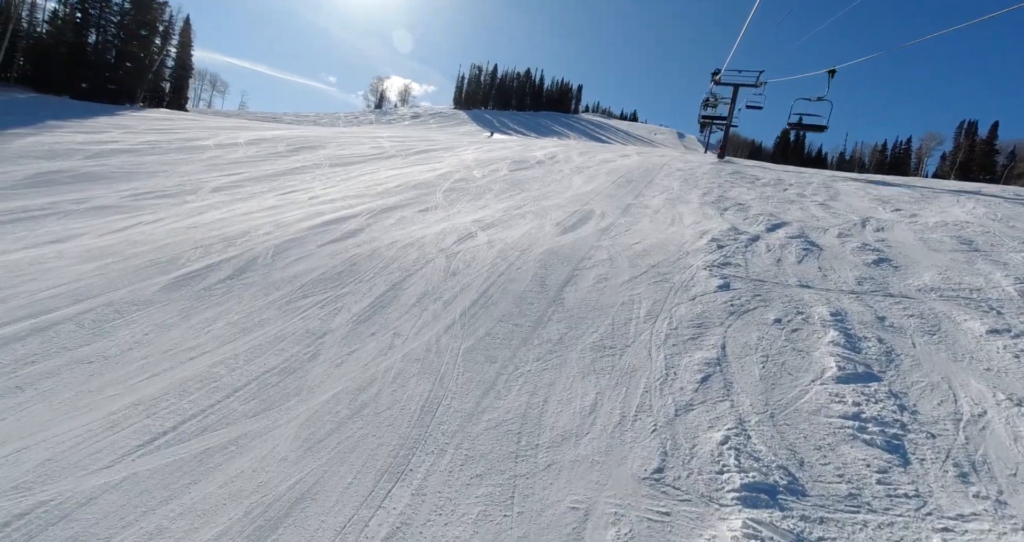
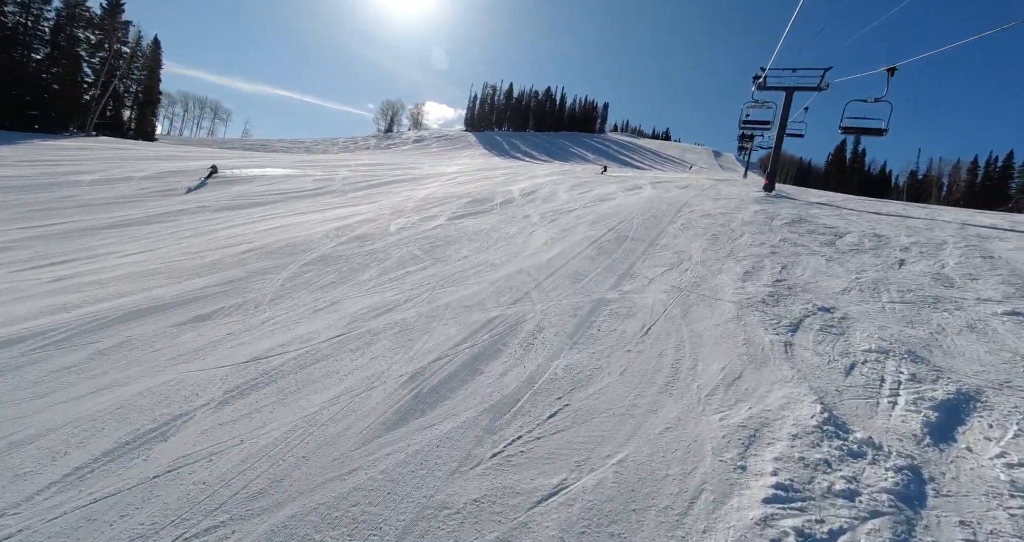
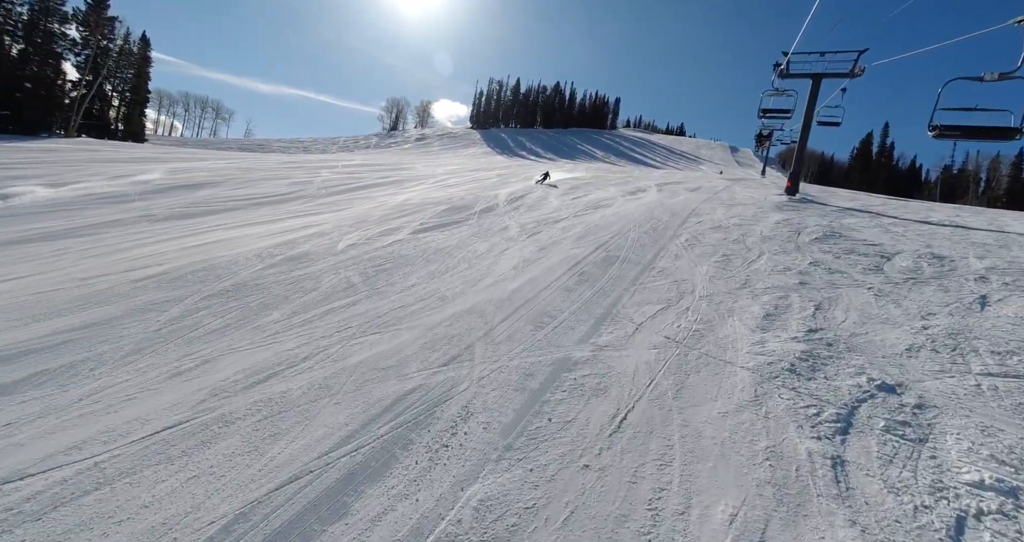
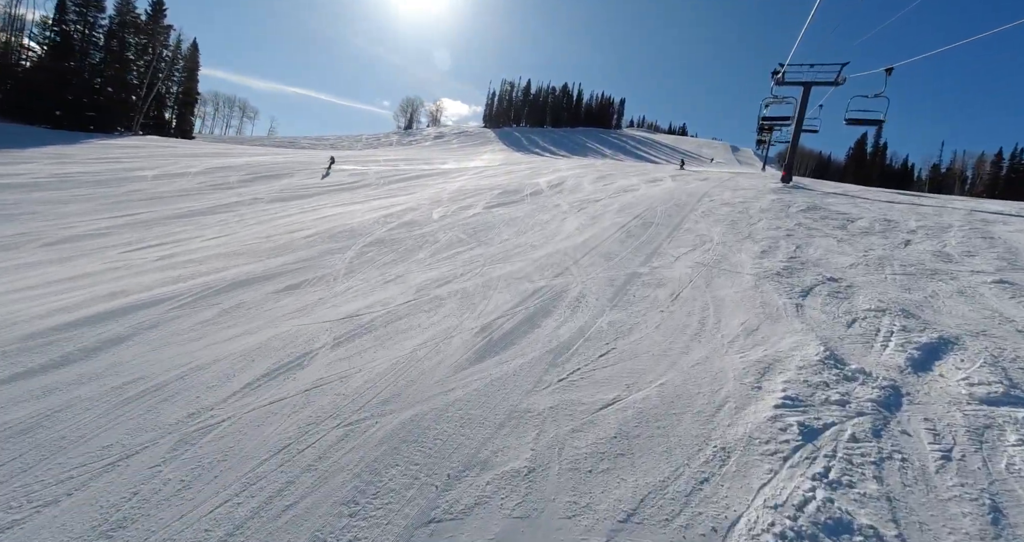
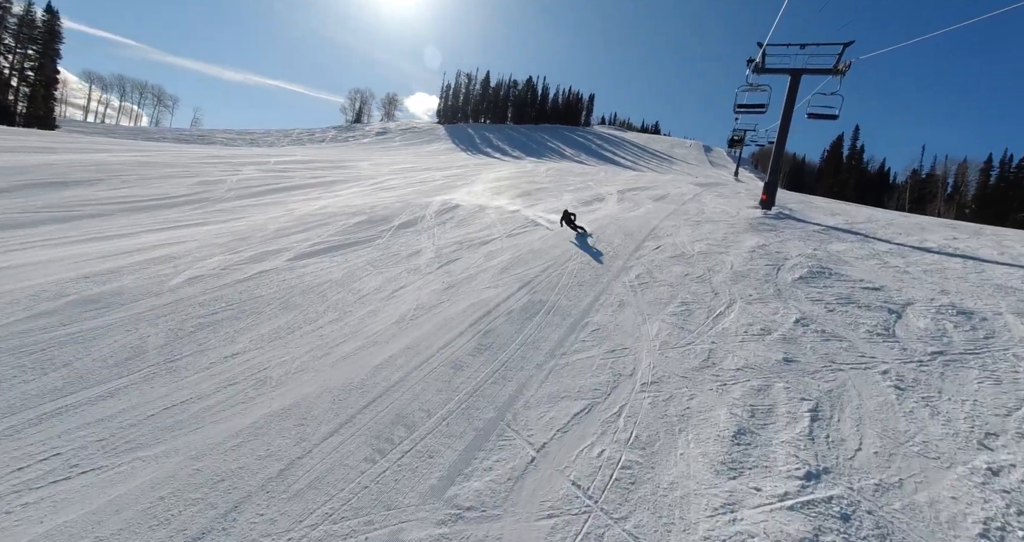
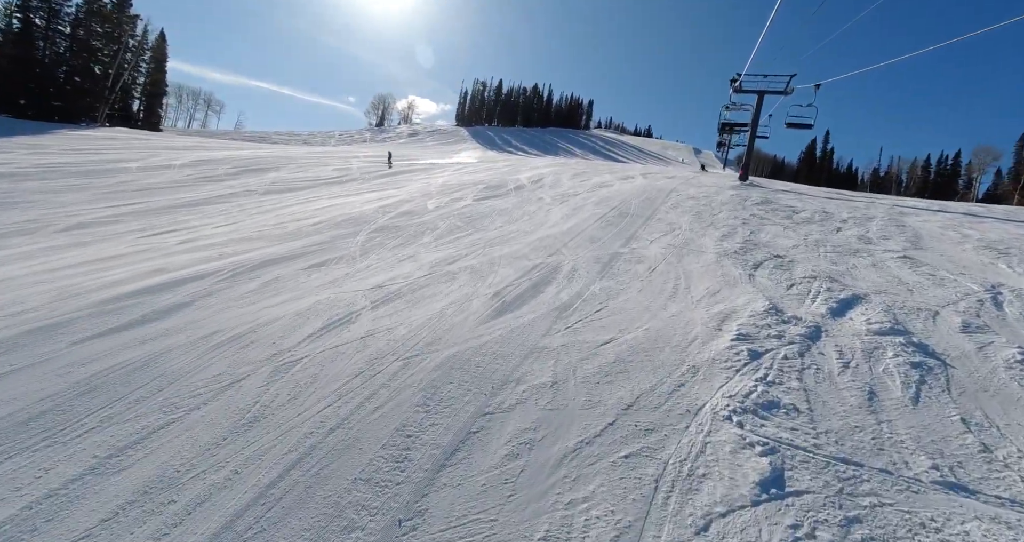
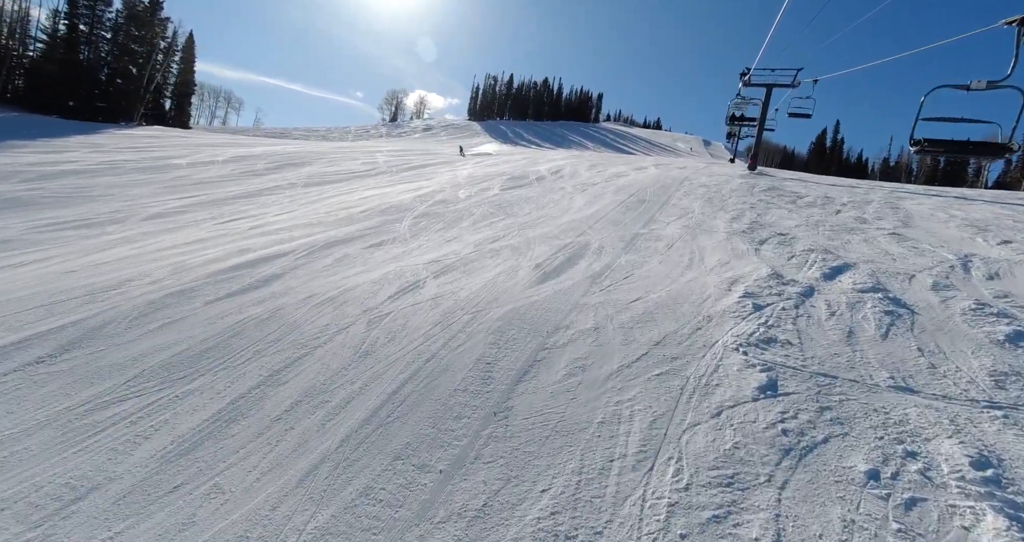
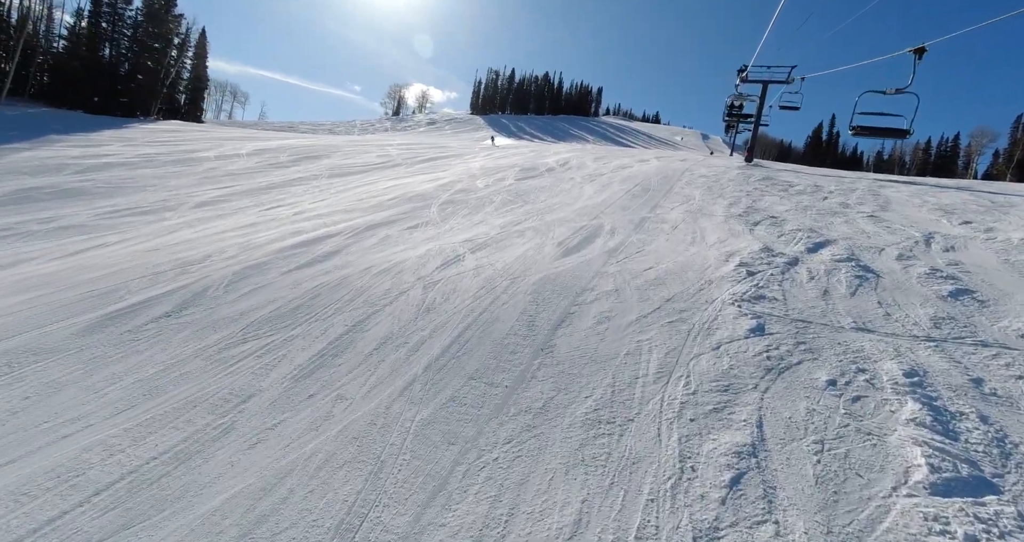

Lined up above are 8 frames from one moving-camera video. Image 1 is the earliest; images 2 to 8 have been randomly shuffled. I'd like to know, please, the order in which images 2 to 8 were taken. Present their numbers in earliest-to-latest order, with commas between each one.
8, 7, 6, 4, 2, 3, 5
